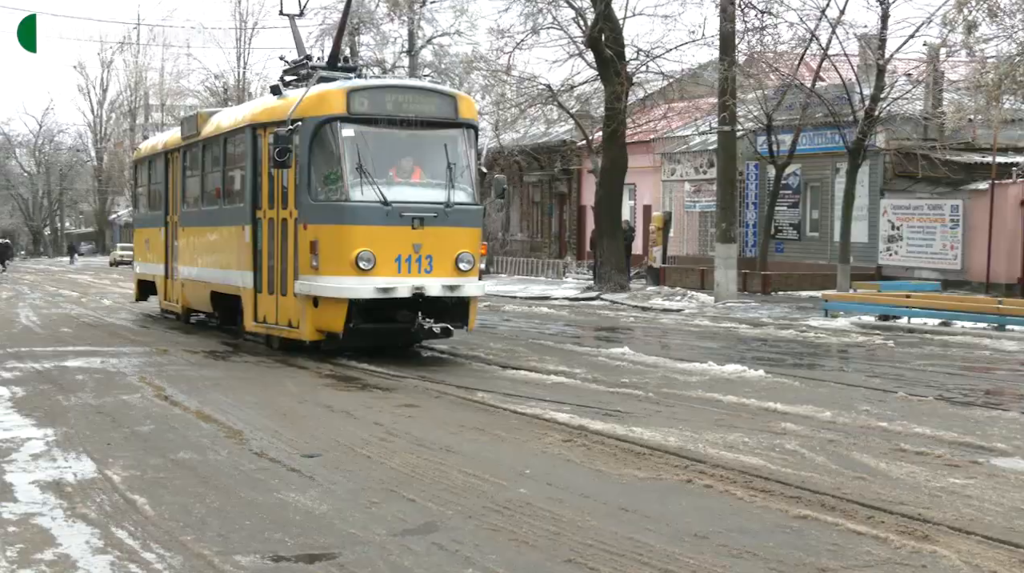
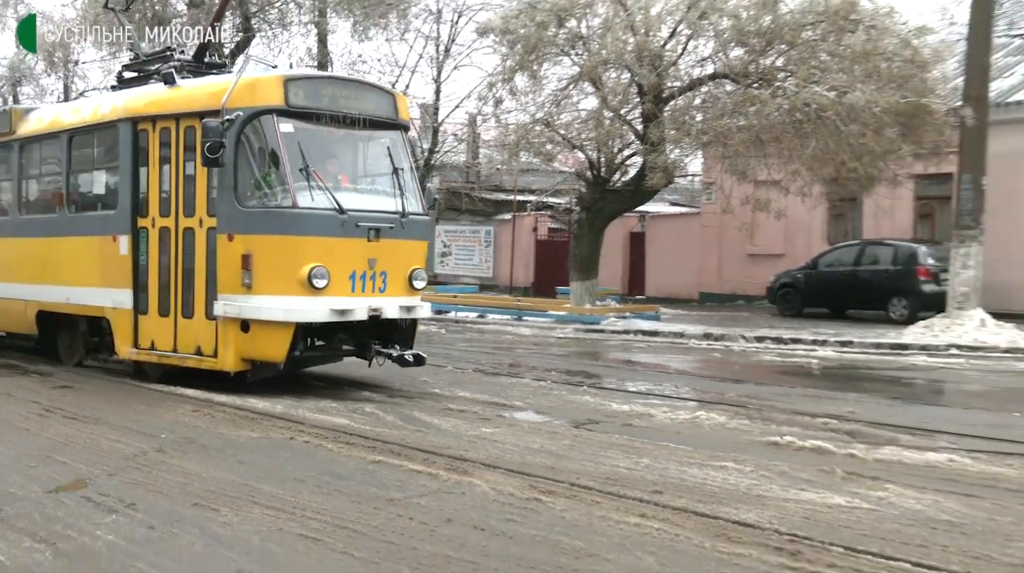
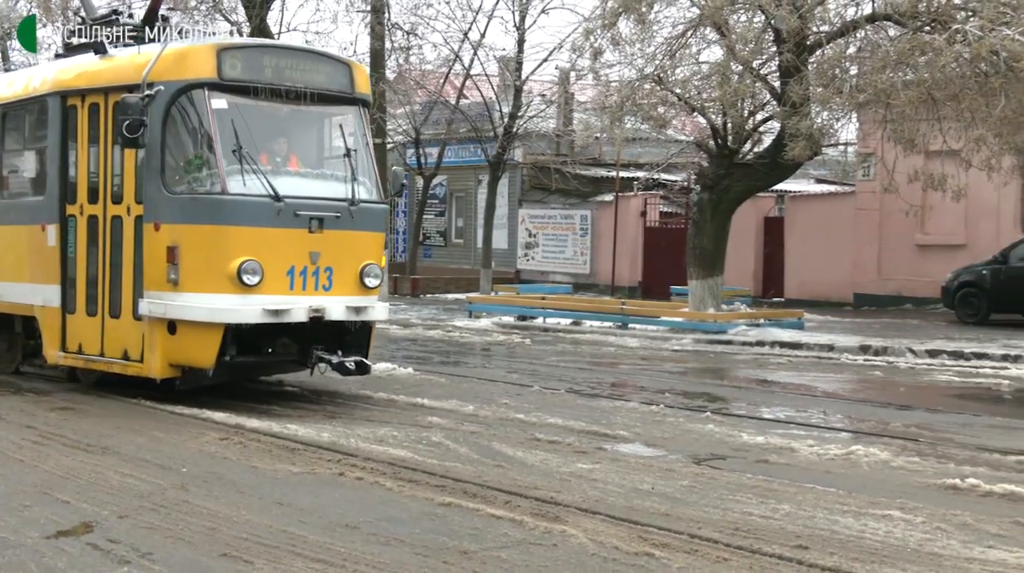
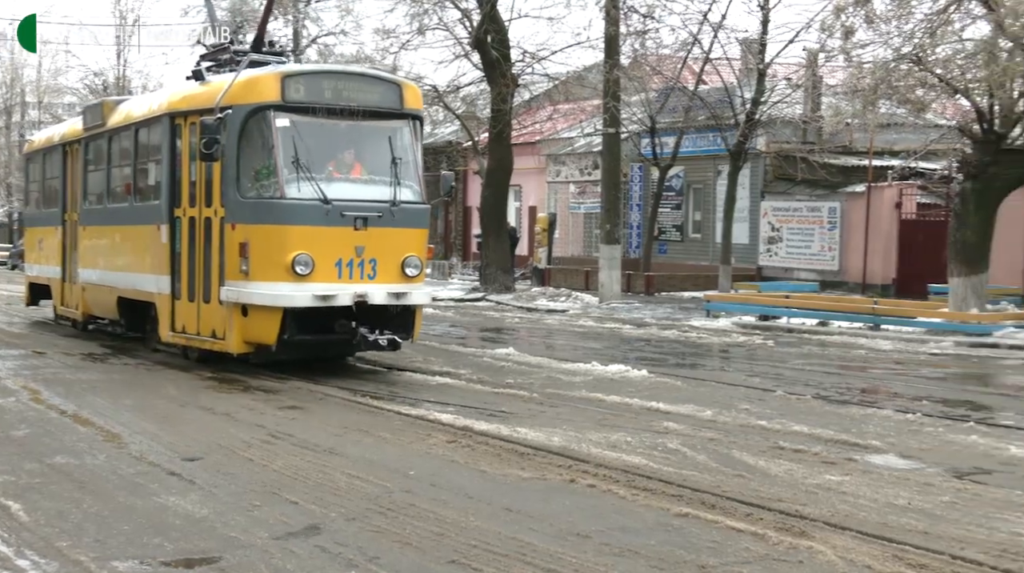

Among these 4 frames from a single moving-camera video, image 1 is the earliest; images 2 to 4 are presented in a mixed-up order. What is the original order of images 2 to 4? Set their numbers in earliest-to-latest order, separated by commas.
4, 3, 2
